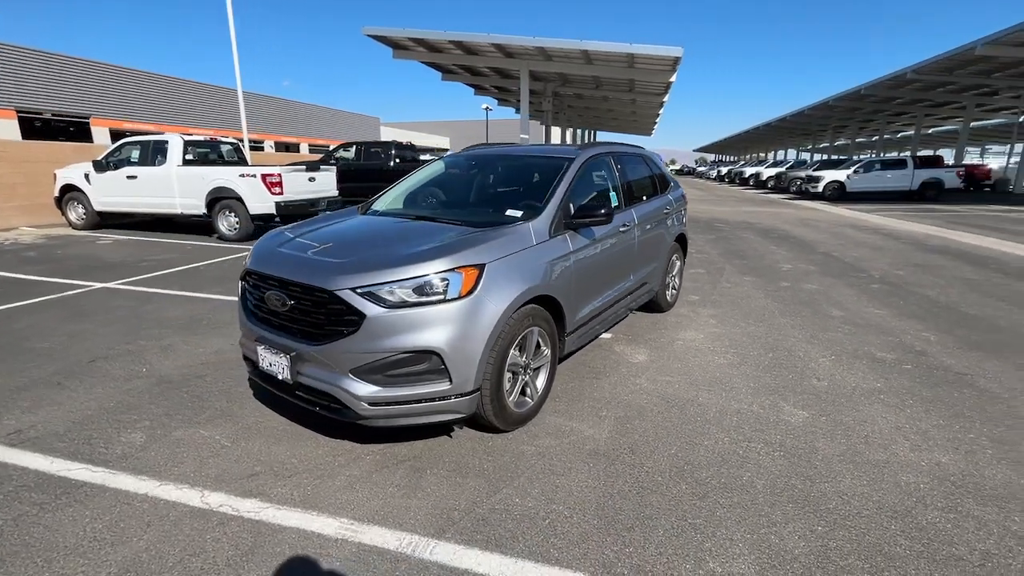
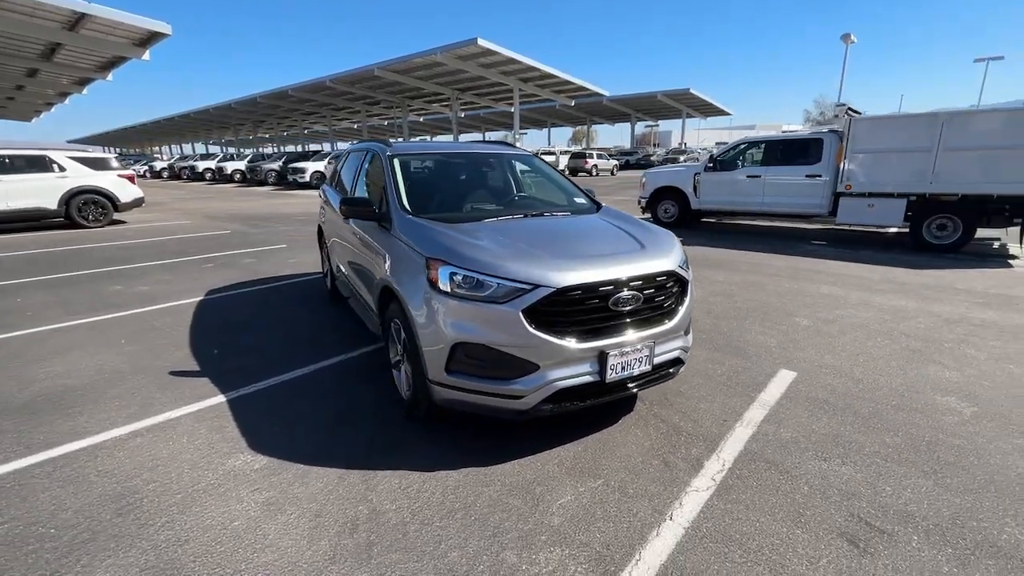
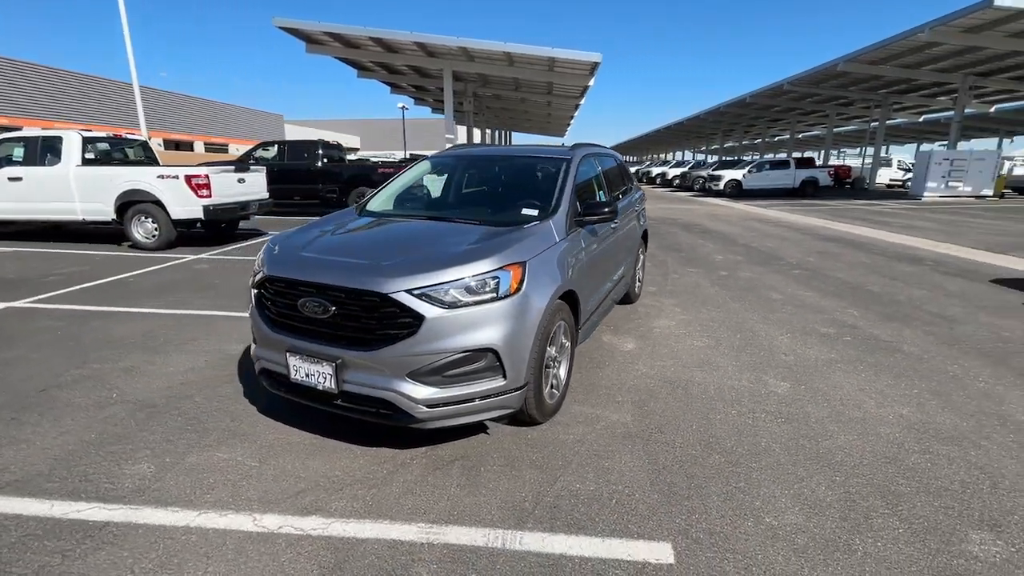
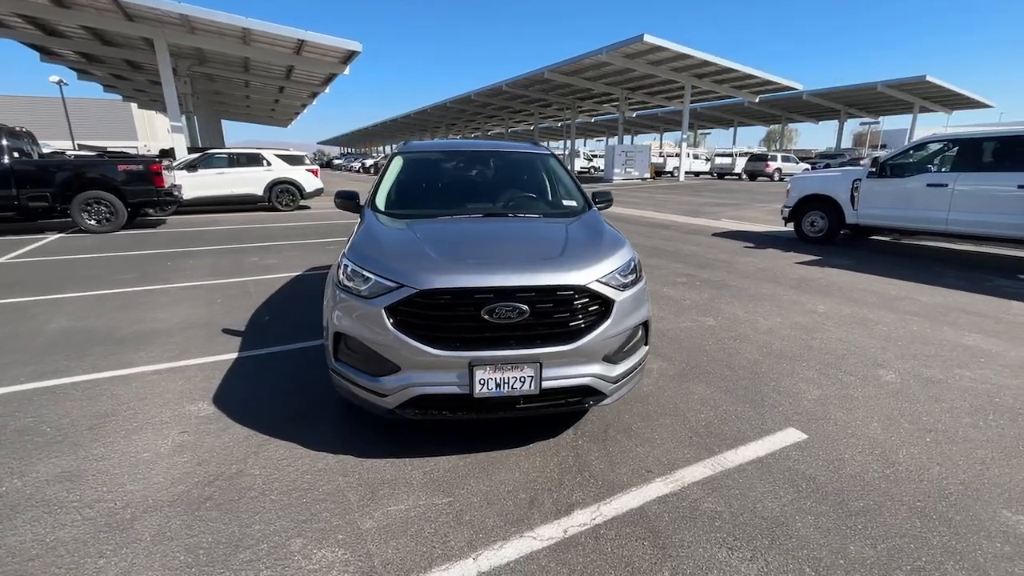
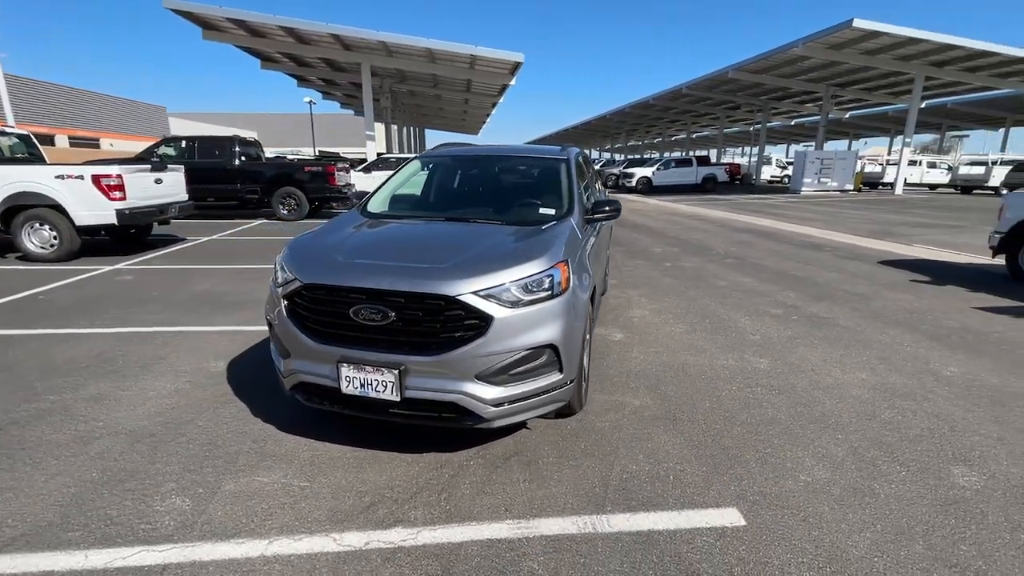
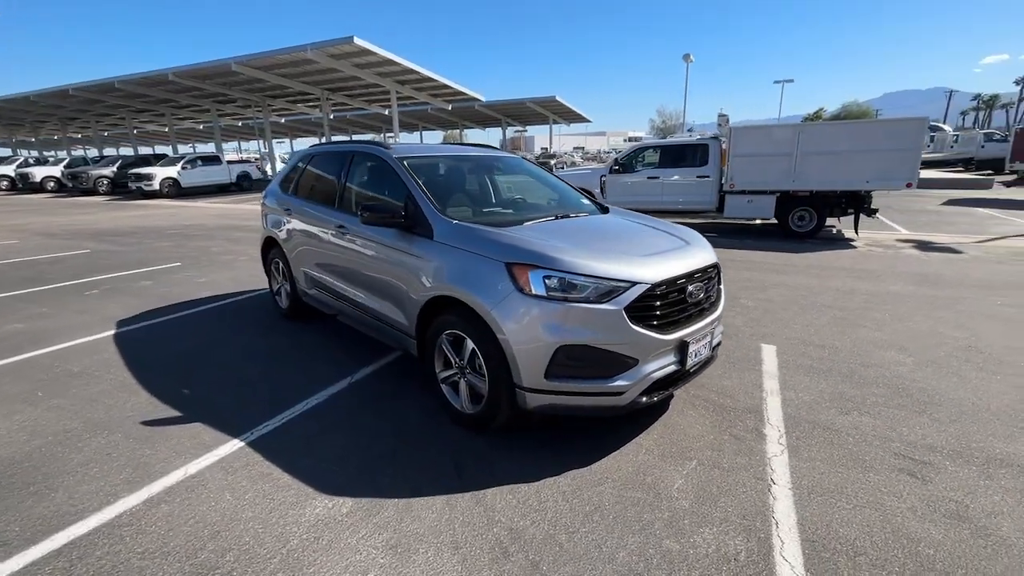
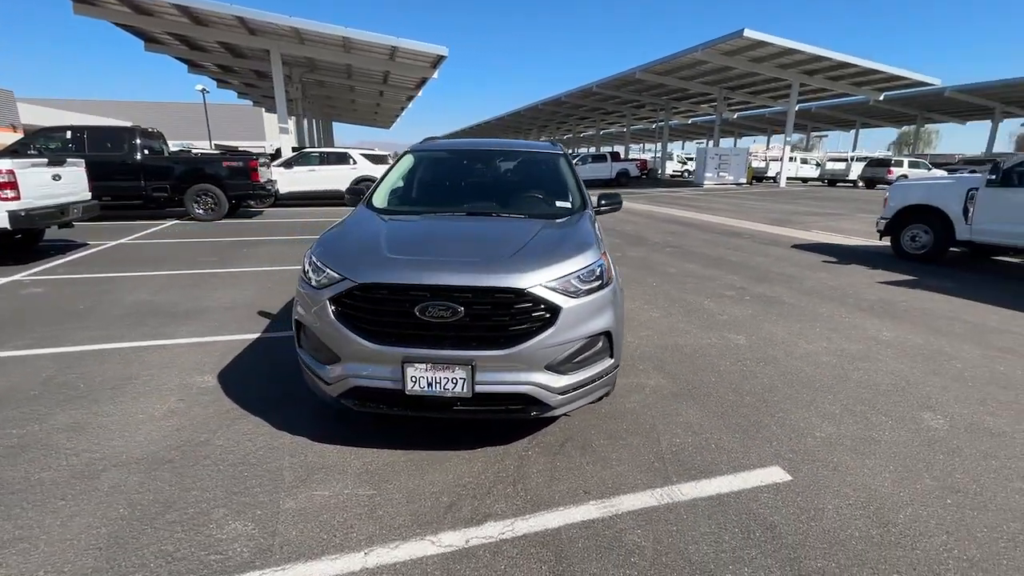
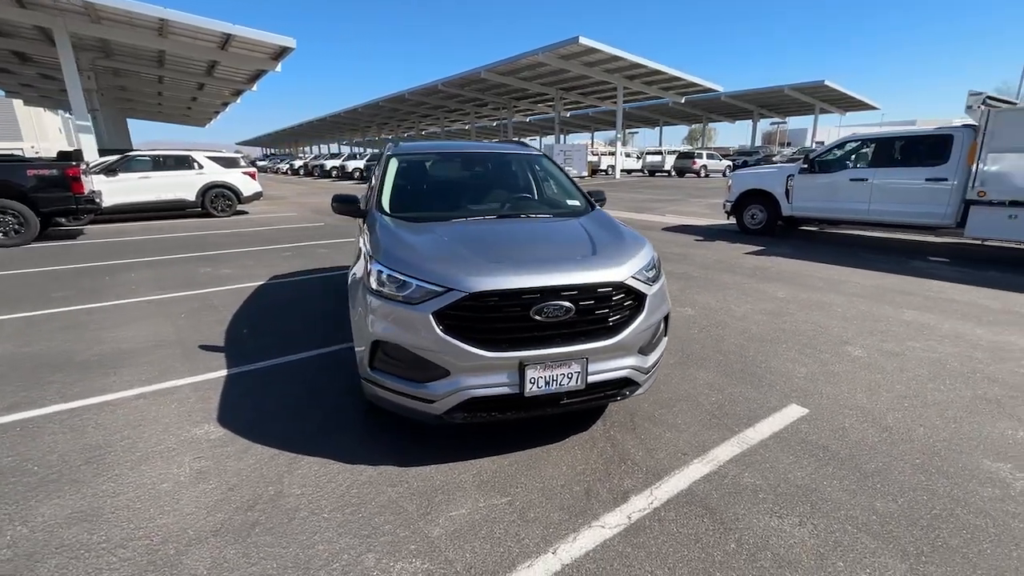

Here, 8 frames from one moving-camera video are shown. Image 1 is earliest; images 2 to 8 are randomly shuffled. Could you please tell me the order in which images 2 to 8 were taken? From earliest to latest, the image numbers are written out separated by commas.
3, 5, 7, 4, 8, 2, 6
